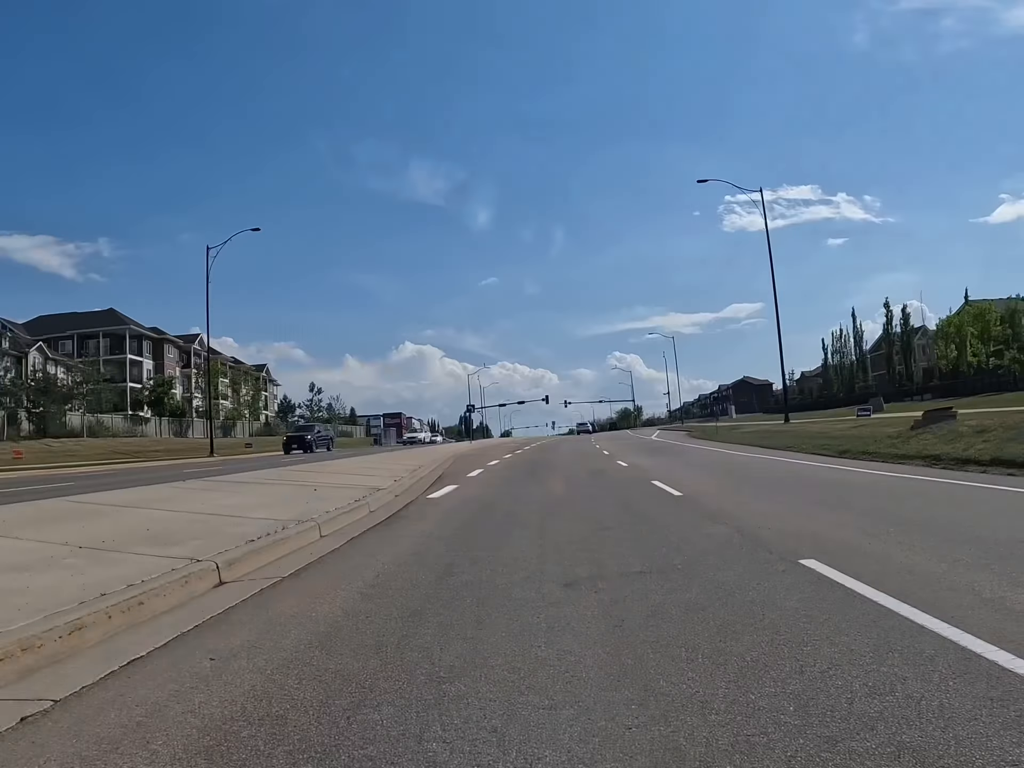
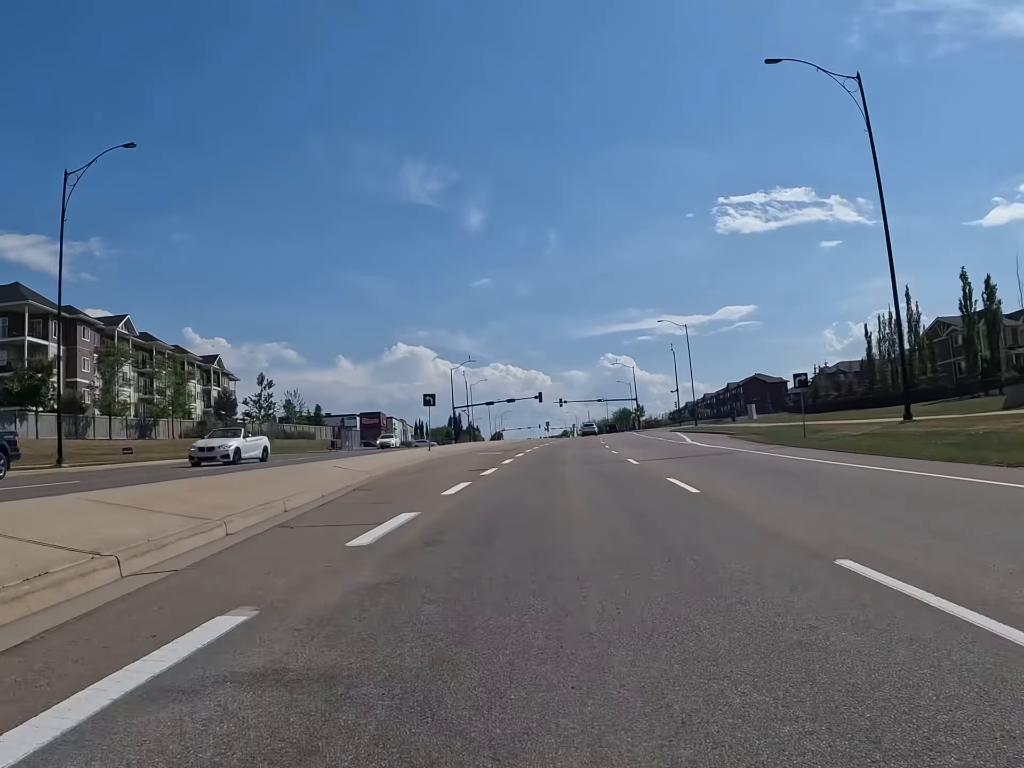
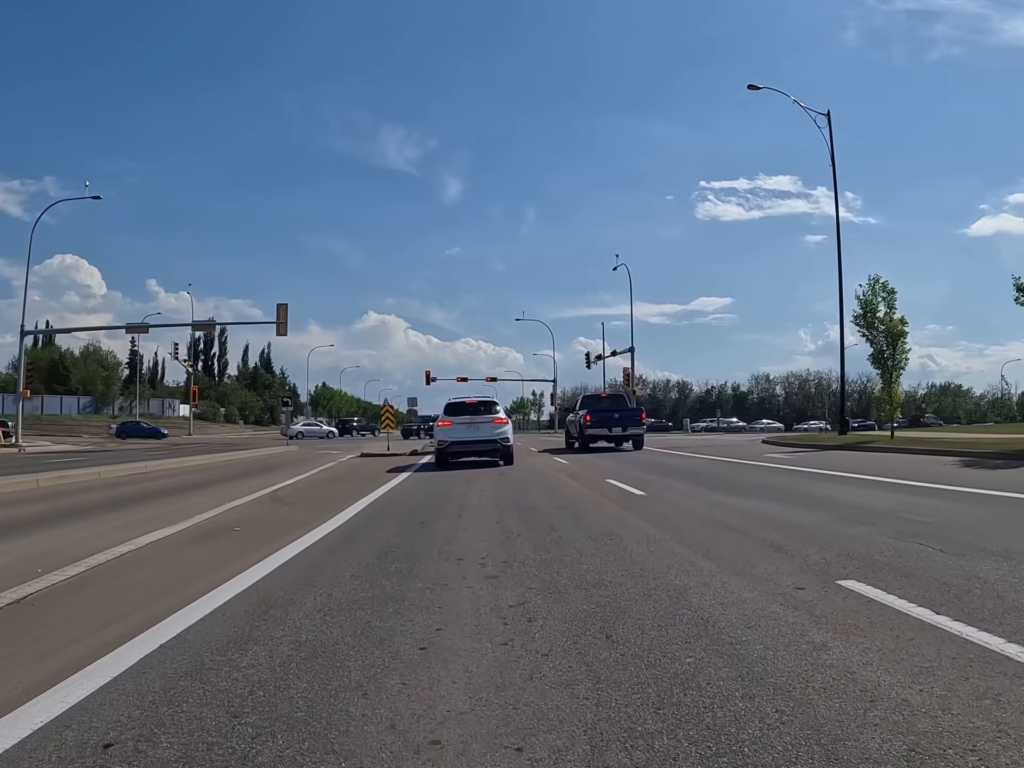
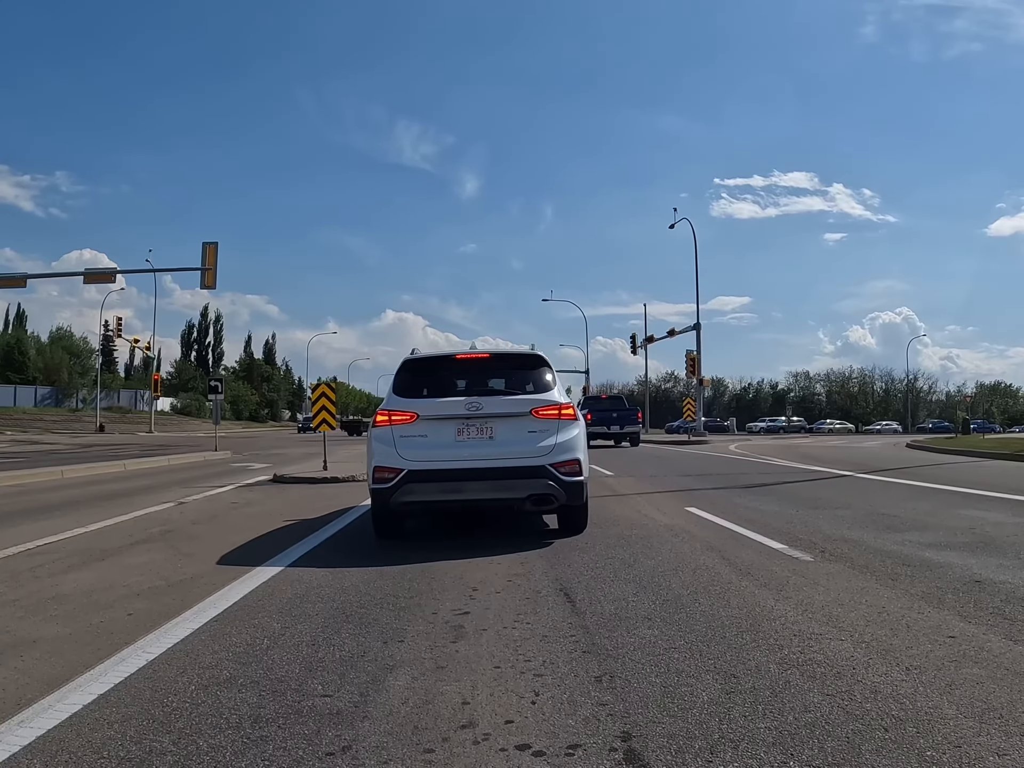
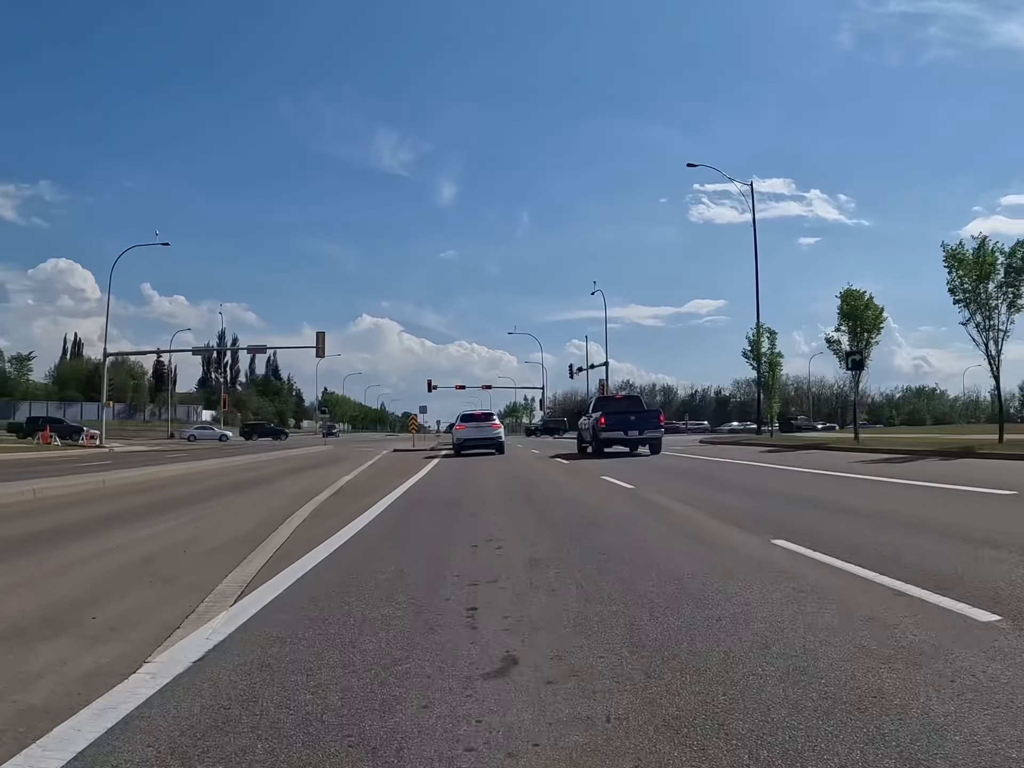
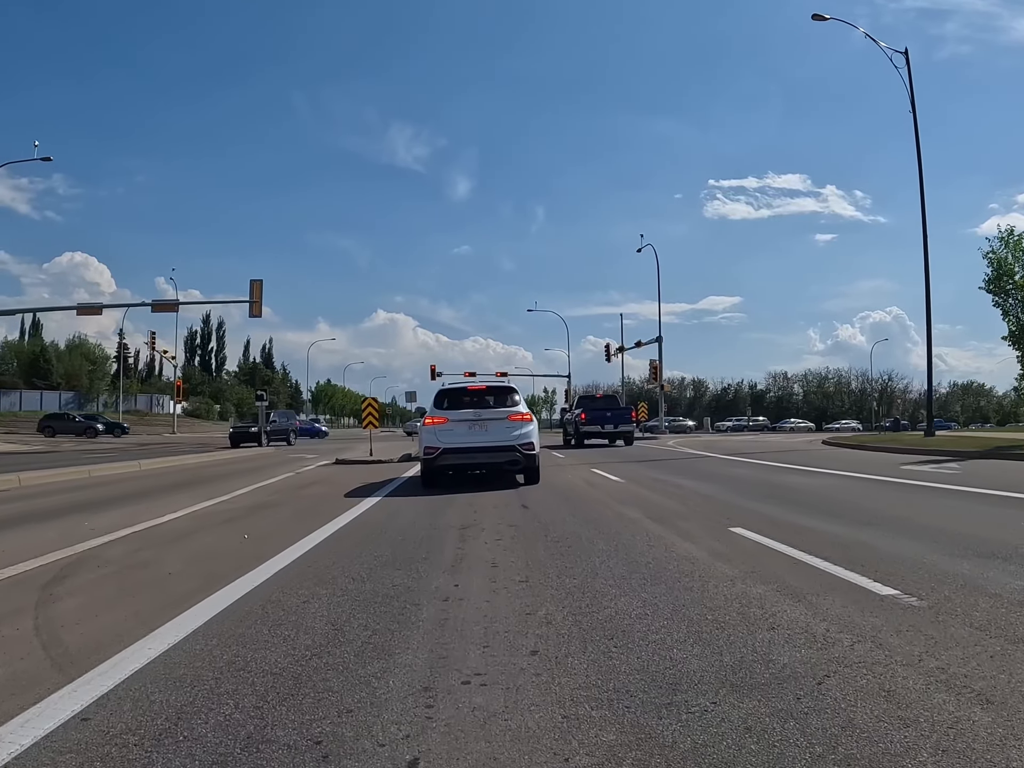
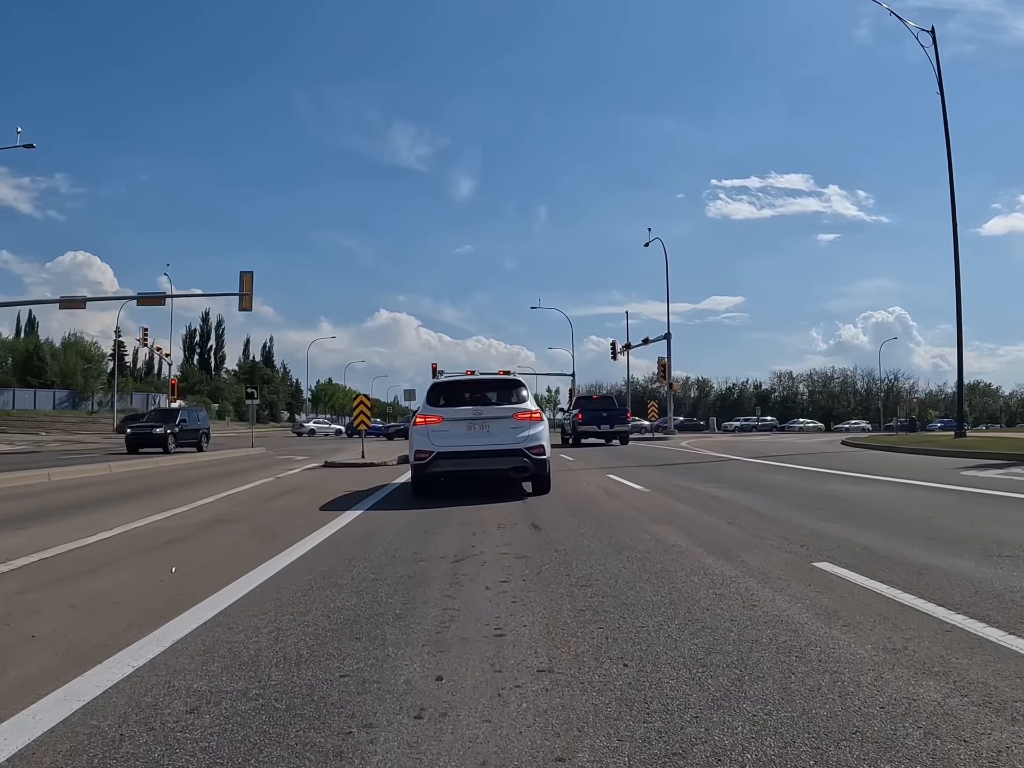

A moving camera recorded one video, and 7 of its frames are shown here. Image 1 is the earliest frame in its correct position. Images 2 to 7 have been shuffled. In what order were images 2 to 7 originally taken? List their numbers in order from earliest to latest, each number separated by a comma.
2, 5, 3, 6, 7, 4
